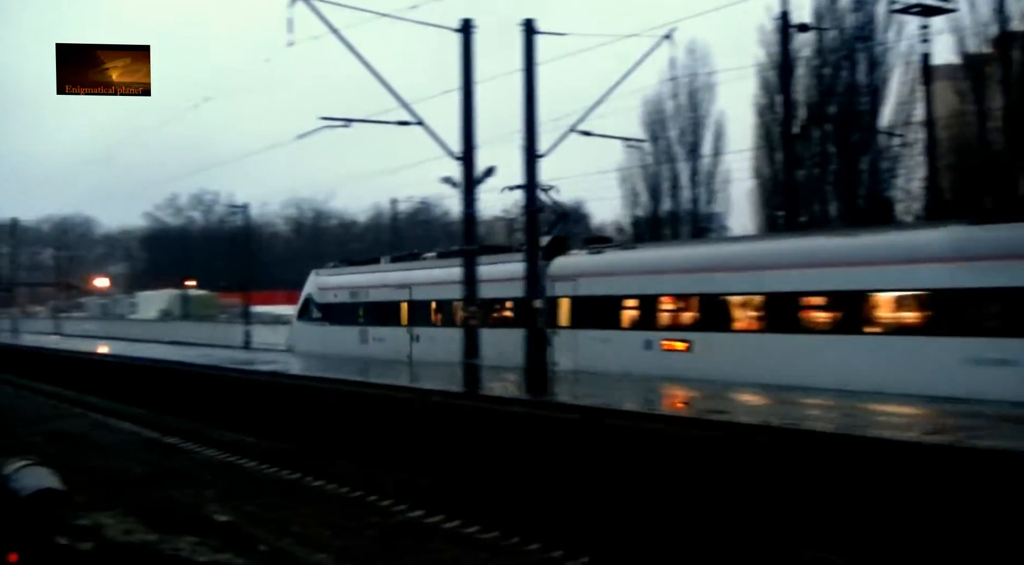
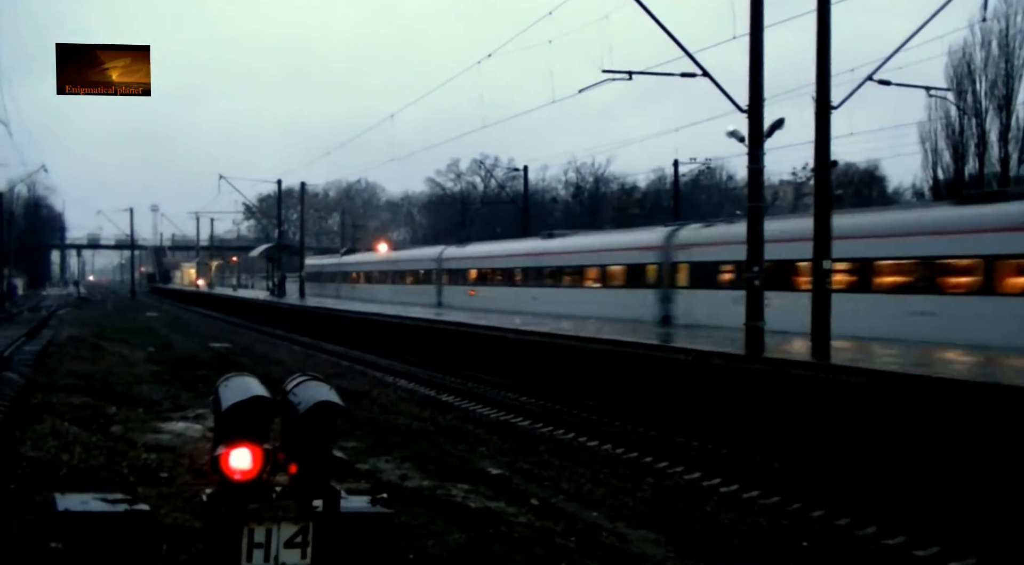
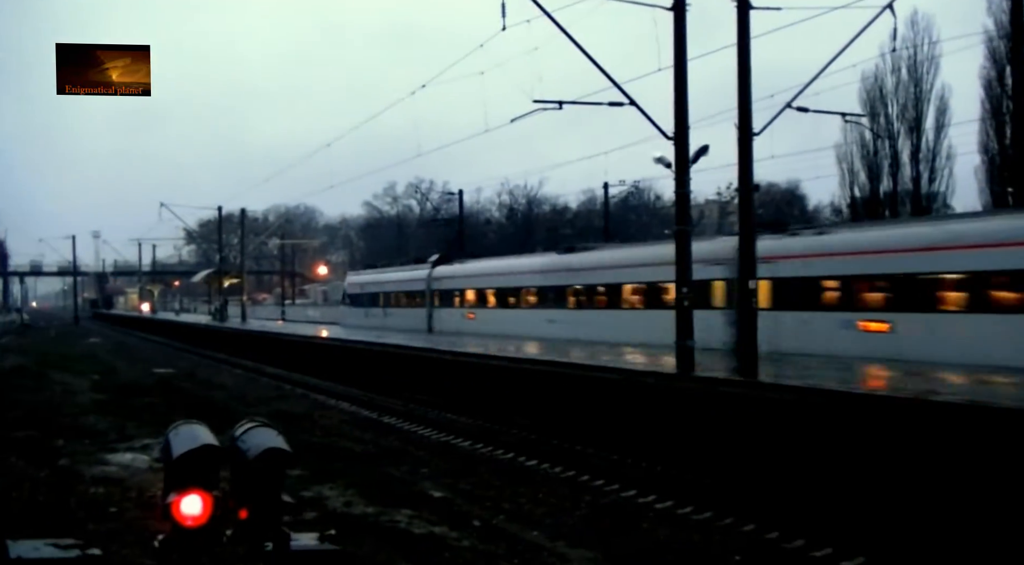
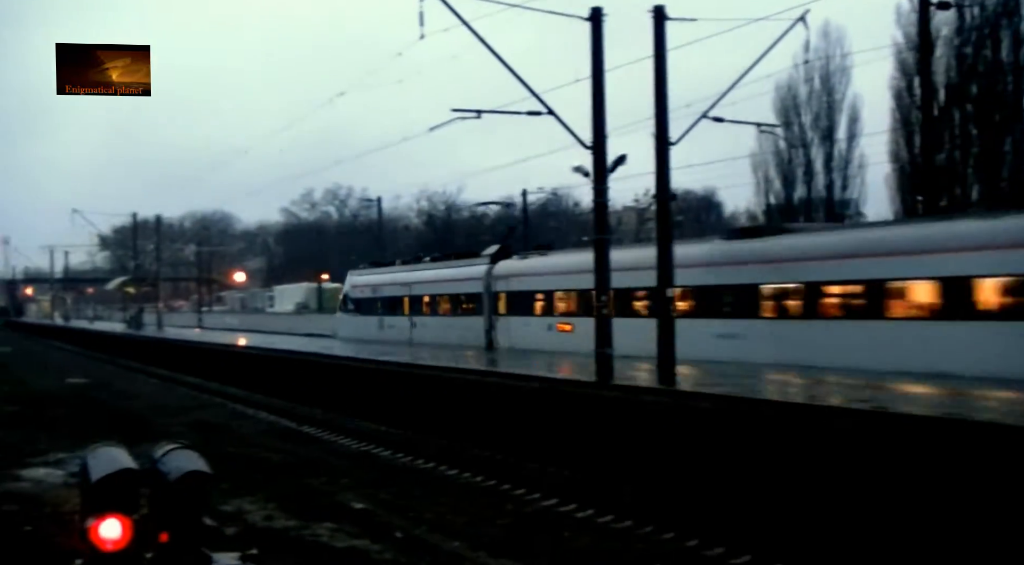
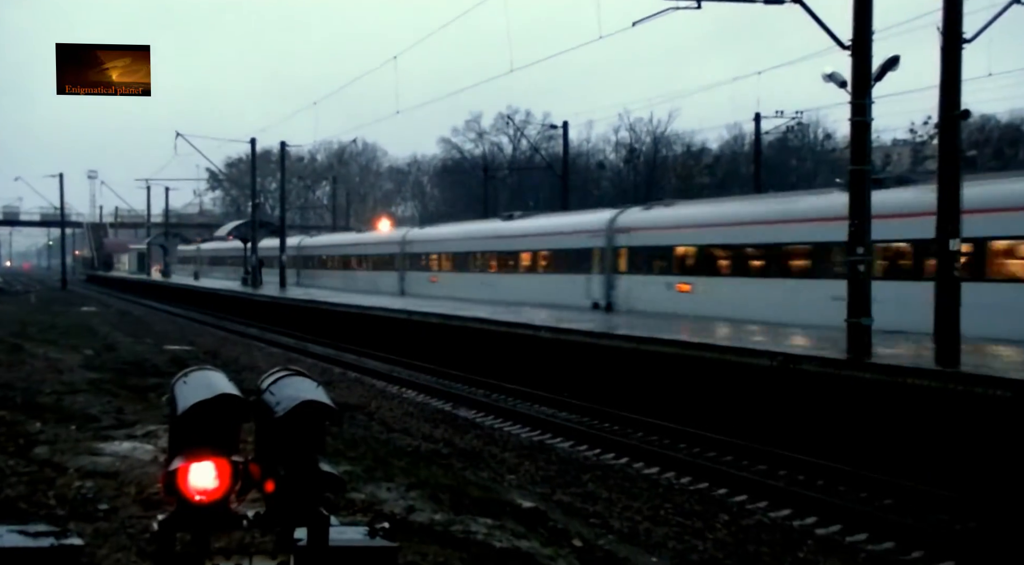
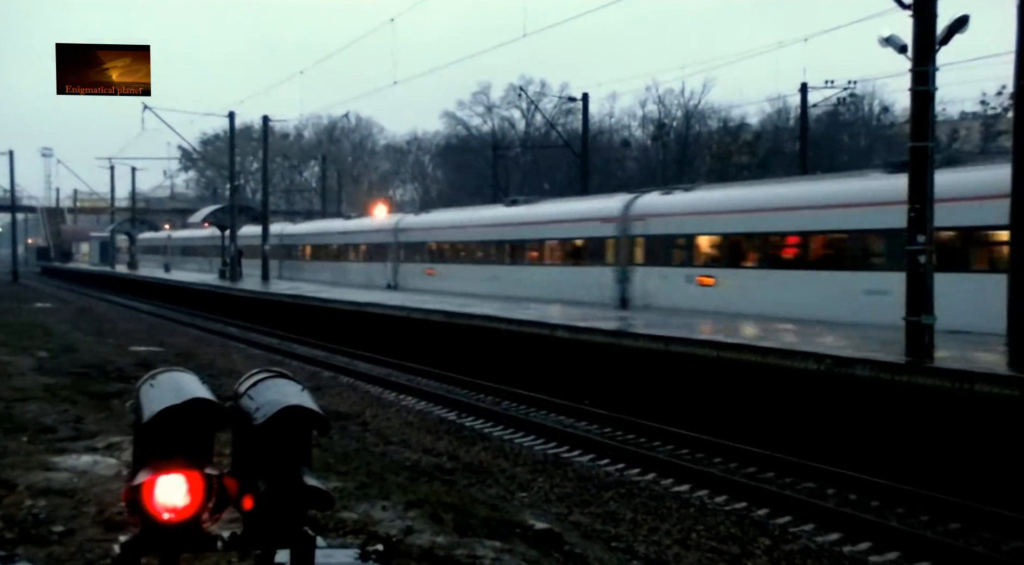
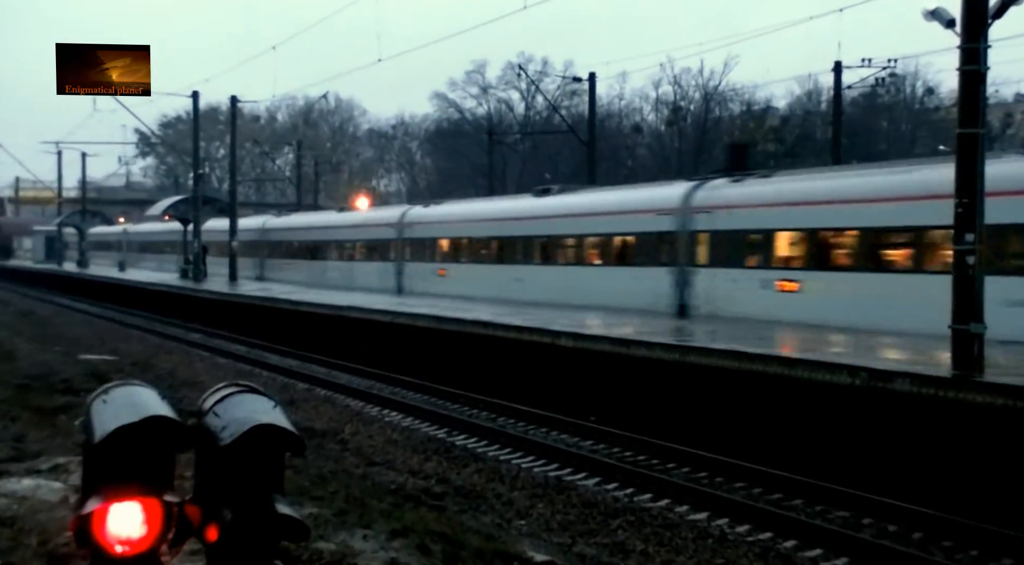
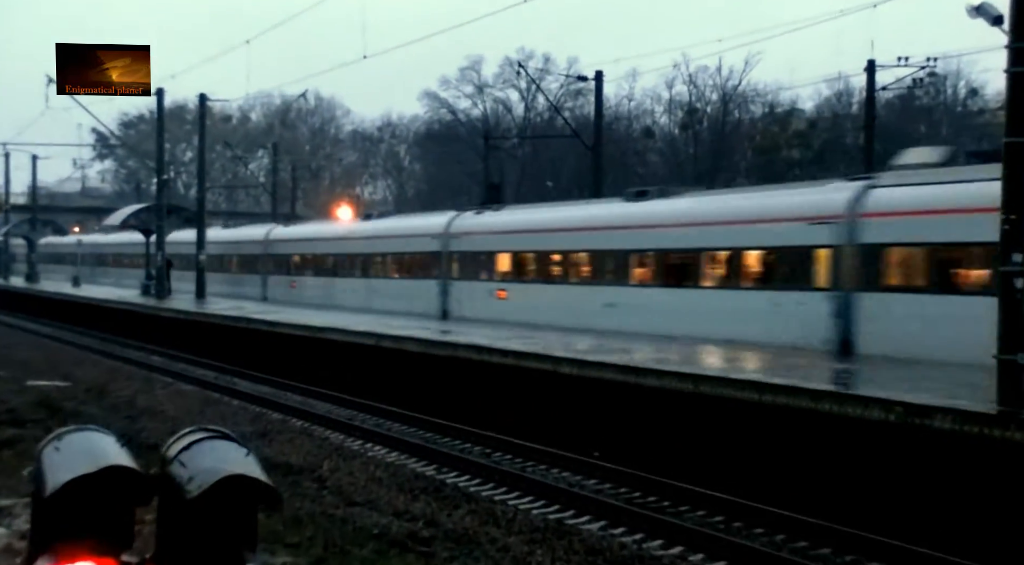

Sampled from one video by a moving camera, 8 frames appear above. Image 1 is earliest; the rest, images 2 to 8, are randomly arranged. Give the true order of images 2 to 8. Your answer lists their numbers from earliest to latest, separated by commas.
4, 3, 2, 5, 6, 7, 8
